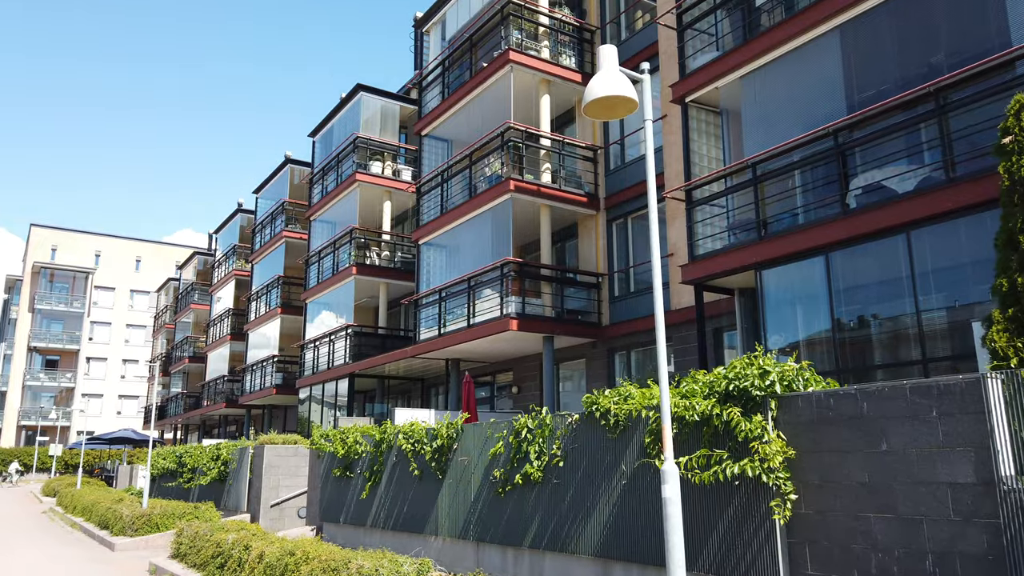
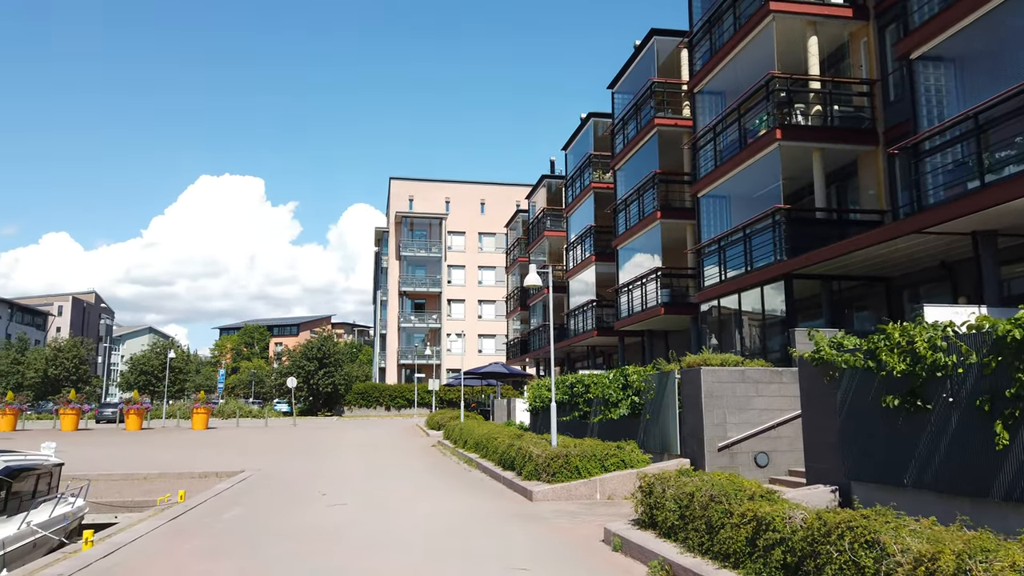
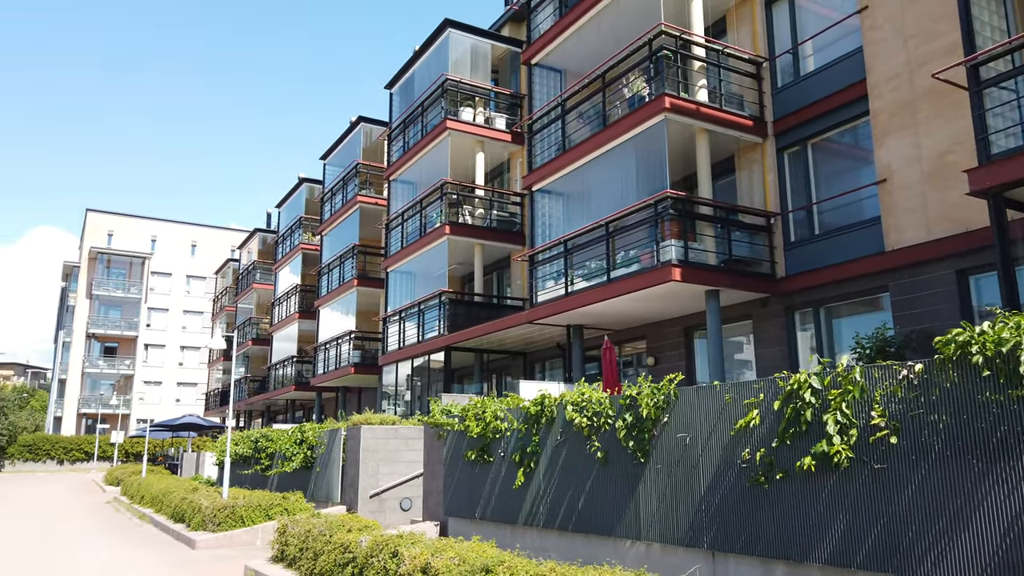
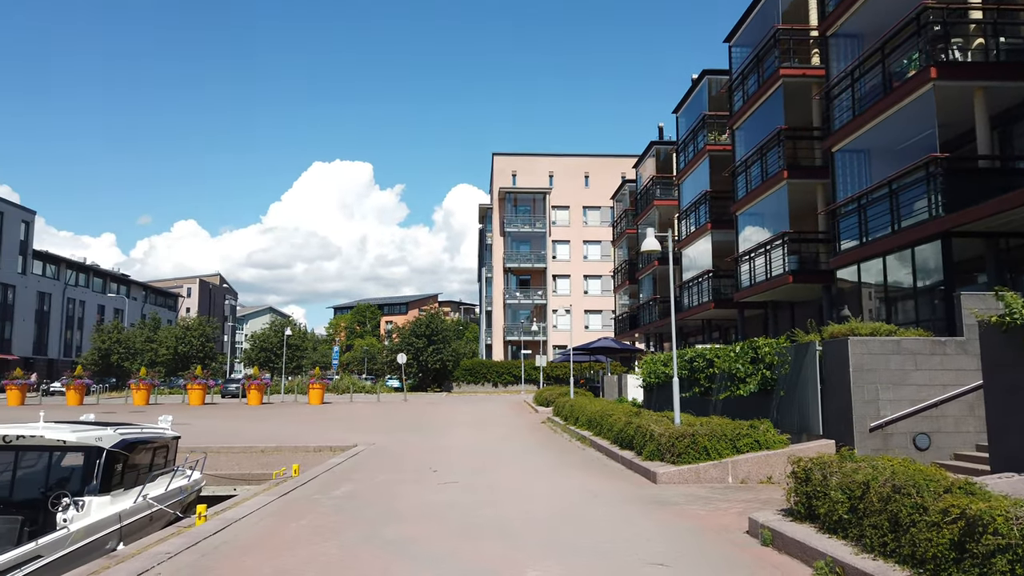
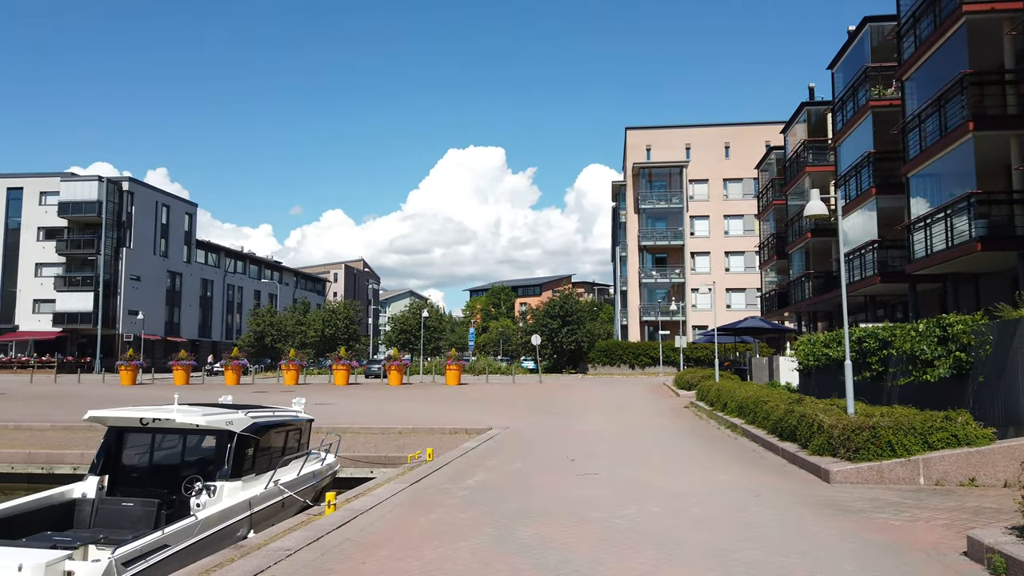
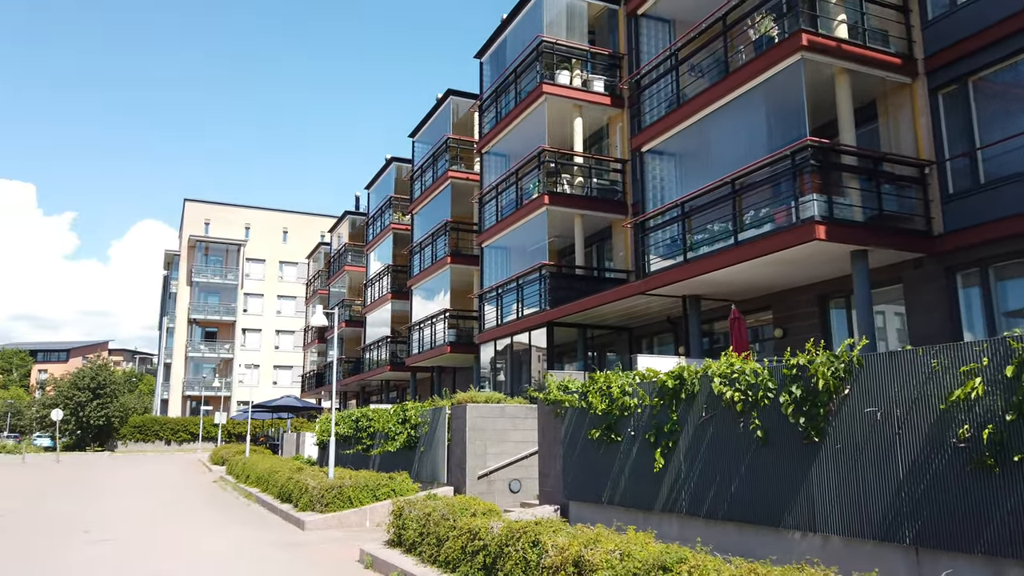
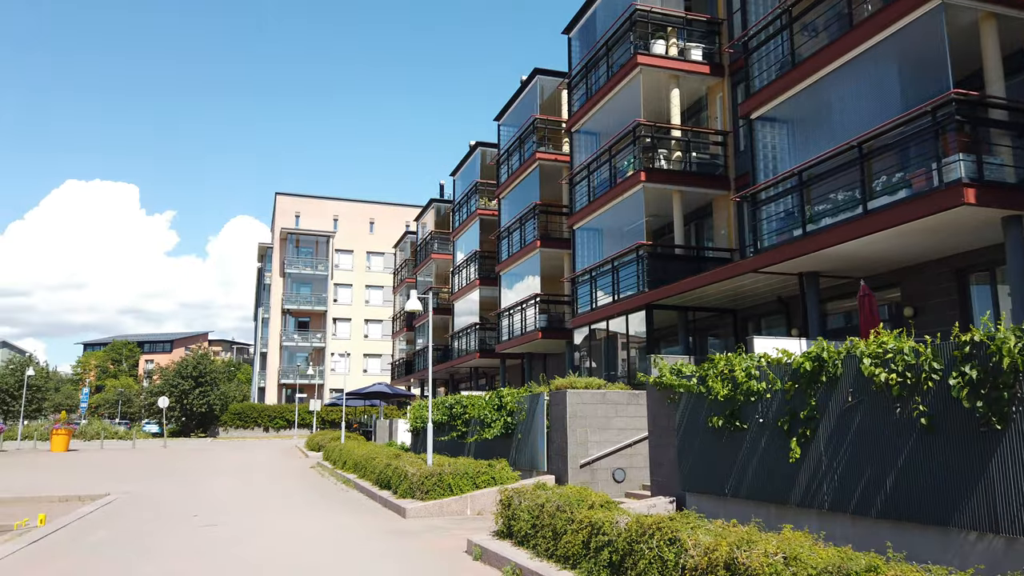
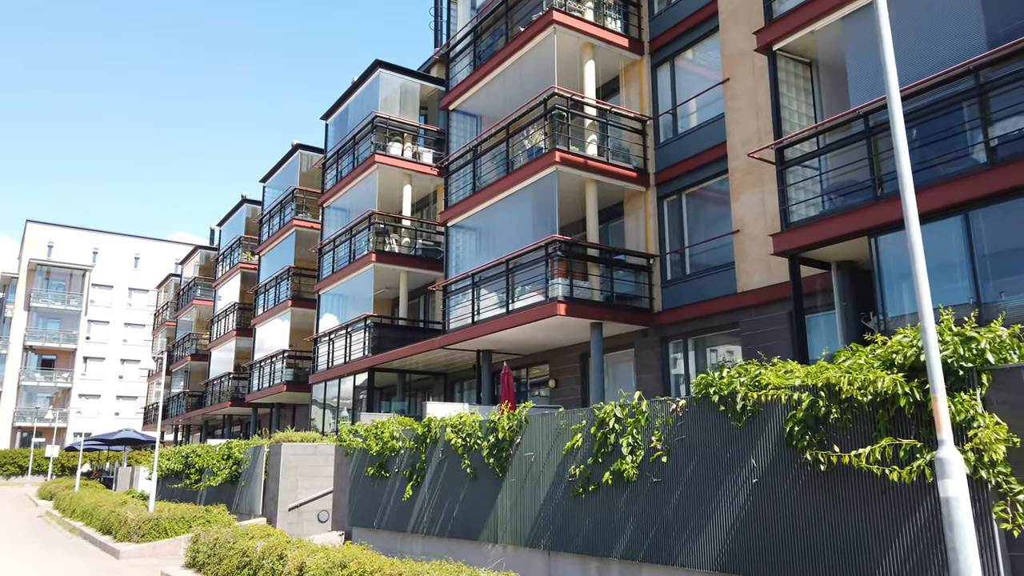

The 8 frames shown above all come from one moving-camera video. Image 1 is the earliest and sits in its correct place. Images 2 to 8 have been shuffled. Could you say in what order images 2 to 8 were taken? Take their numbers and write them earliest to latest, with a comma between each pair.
8, 3, 6, 7, 2, 4, 5
